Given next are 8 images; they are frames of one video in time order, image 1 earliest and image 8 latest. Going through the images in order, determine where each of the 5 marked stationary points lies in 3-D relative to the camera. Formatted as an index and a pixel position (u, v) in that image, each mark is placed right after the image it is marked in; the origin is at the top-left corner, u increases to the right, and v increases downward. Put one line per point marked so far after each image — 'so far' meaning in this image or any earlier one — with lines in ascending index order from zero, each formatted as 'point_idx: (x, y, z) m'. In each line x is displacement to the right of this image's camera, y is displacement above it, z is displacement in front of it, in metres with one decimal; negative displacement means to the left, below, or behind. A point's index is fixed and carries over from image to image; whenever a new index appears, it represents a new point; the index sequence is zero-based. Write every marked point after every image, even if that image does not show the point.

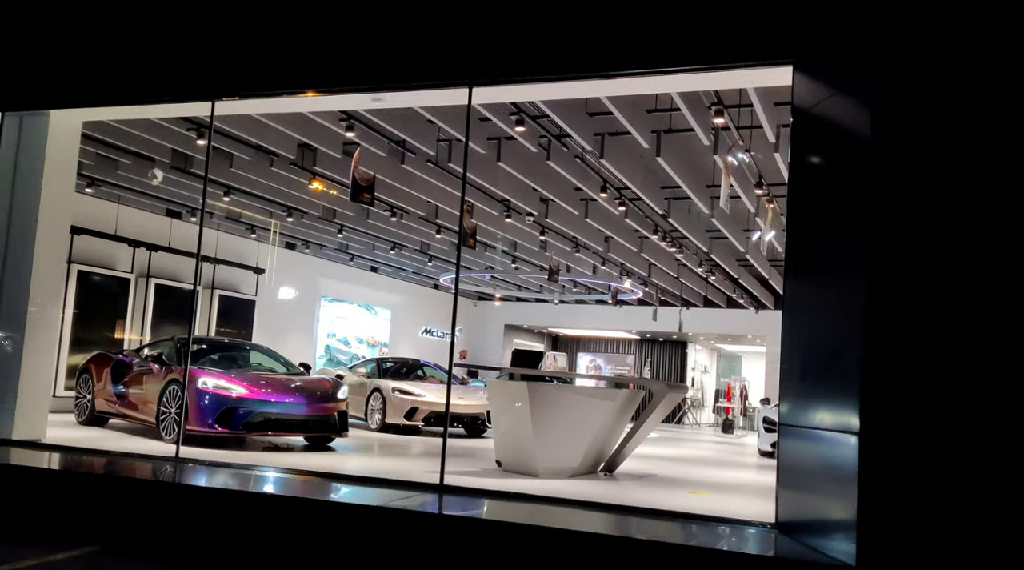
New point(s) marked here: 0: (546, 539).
0: (+0.2, -1.3, +5.1) m
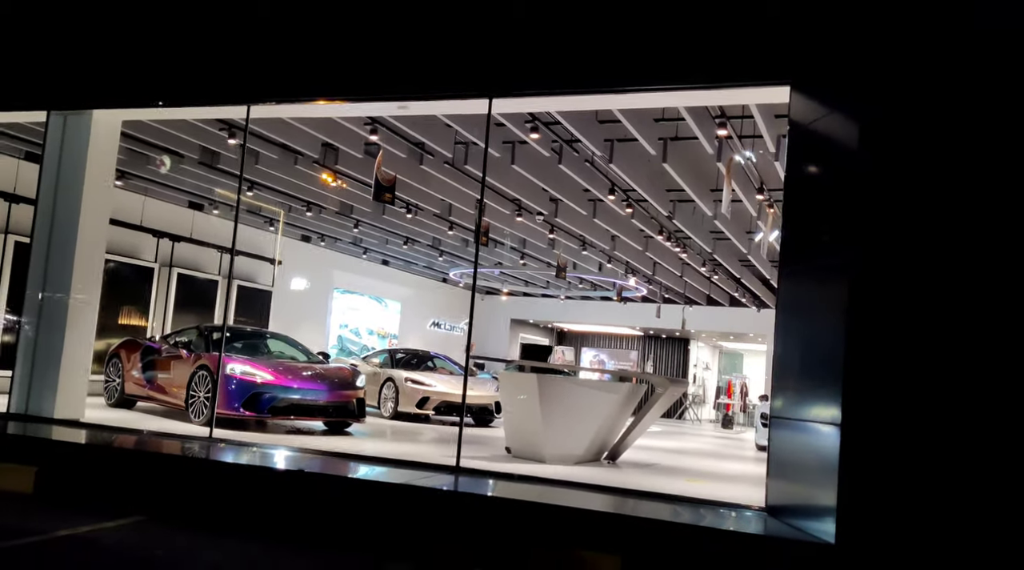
0: (+0.2, -1.3, +5.6) m
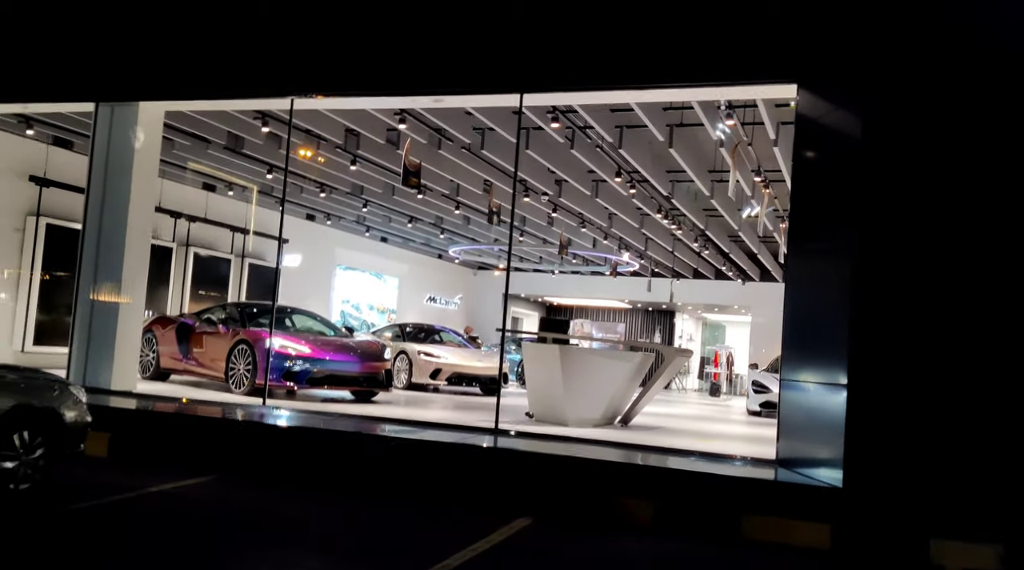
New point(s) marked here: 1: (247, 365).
0: (+0.5, -1.2, +6.3) m
1: (-2.6, -0.8, +9.8) m
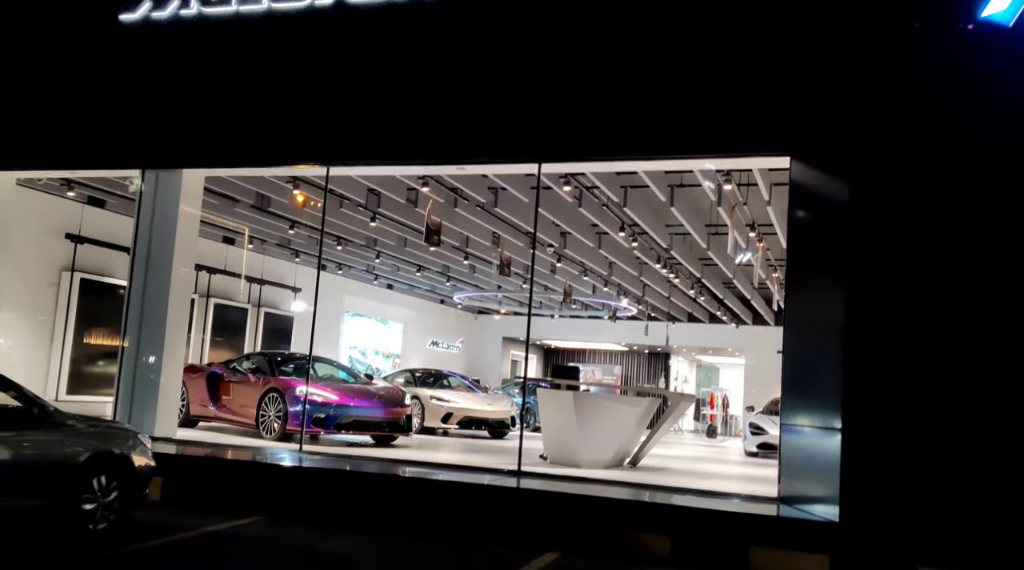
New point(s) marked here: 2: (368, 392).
0: (+0.7, -1.6, +6.9) m
1: (-2.5, -1.3, +10.4) m
2: (-1.5, -1.1, +10.6) m
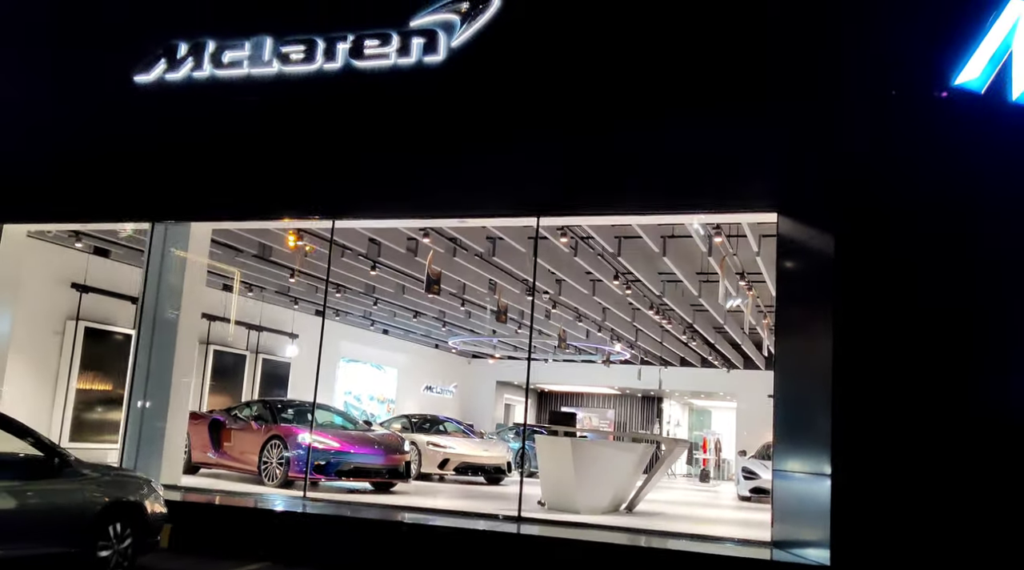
0: (+0.7, -1.9, +7.1) m
1: (-2.5, -1.9, +10.6) m
2: (-1.6, -1.7, +10.8) m
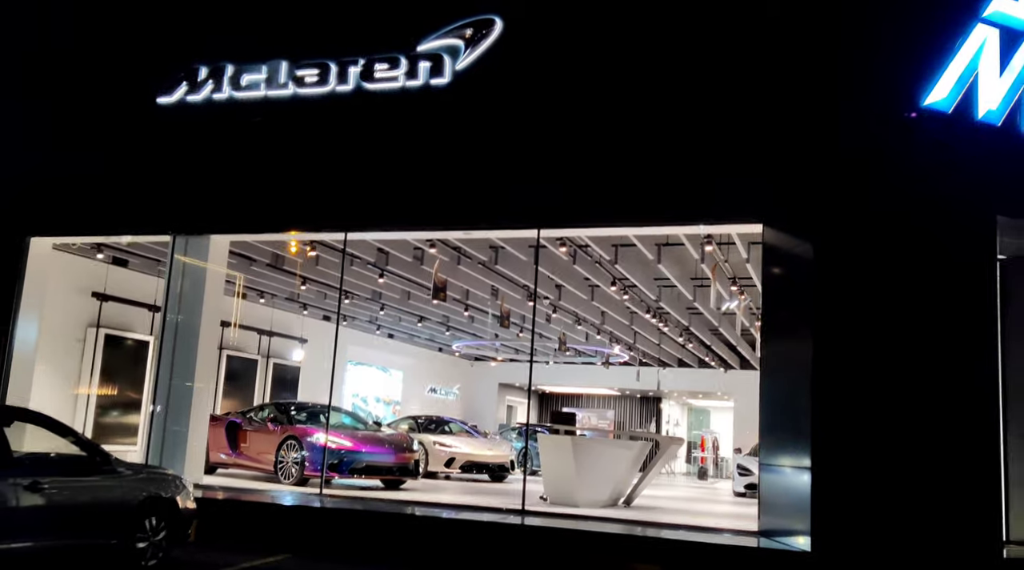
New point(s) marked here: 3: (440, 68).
0: (+0.7, -2.0, +7.6) m
1: (-2.5, -2.0, +11.1) m
2: (-1.5, -1.8, +11.3) m
3: (-0.6, +1.9, +8.7) m
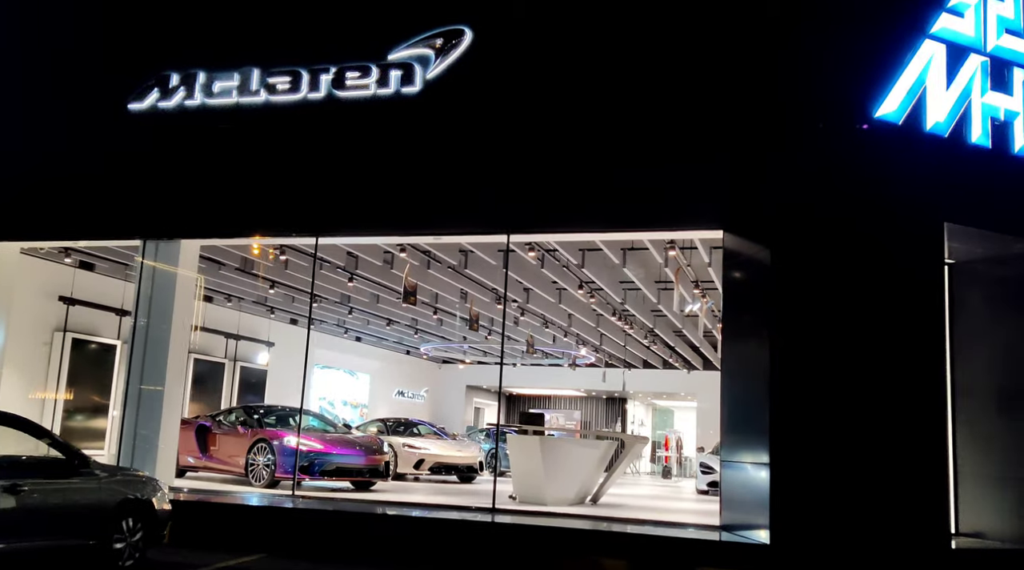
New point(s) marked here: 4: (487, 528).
0: (+0.5, -2.0, +7.9) m
1: (-2.8, -2.0, +11.2) m
2: (-1.9, -1.8, +11.5) m
3: (-0.9, +1.9, +8.9) m
4: (-0.2, -2.0, +8.1) m
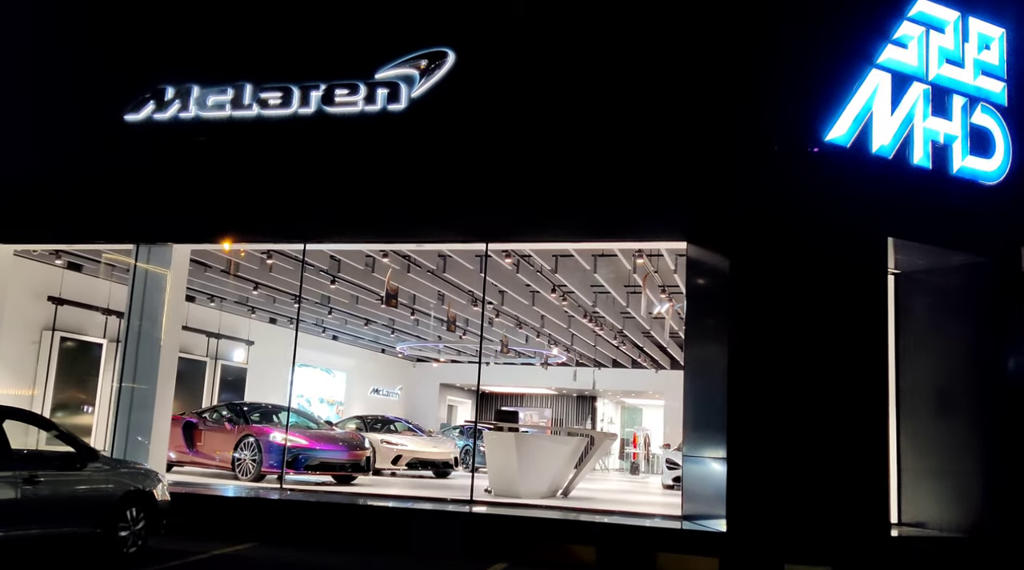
0: (+0.3, -2.1, +8.4) m
1: (-3.1, -2.0, +11.7) m
2: (-2.2, -1.8, +12.0) m
3: (-1.1, +1.8, +9.4) m
4: (-0.4, -2.1, +8.7) m
